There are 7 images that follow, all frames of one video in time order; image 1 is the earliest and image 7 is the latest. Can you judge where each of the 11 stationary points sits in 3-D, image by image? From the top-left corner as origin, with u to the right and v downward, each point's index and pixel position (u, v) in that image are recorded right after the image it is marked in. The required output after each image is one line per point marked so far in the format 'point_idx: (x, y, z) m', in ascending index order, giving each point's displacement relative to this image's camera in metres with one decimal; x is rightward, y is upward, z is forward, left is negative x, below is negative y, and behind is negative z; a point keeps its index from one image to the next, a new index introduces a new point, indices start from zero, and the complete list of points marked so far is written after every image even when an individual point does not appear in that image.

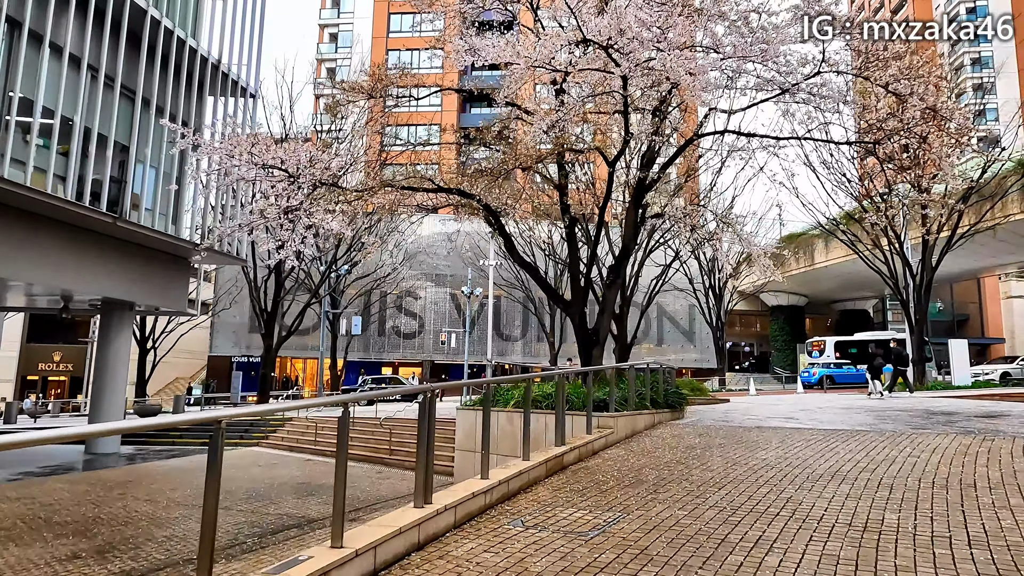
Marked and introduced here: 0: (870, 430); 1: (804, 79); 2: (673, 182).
0: (+3.7, -1.5, +6.9) m
1: (+4.1, +3.0, +9.2) m
2: (+3.7, +2.4, +14.8) m
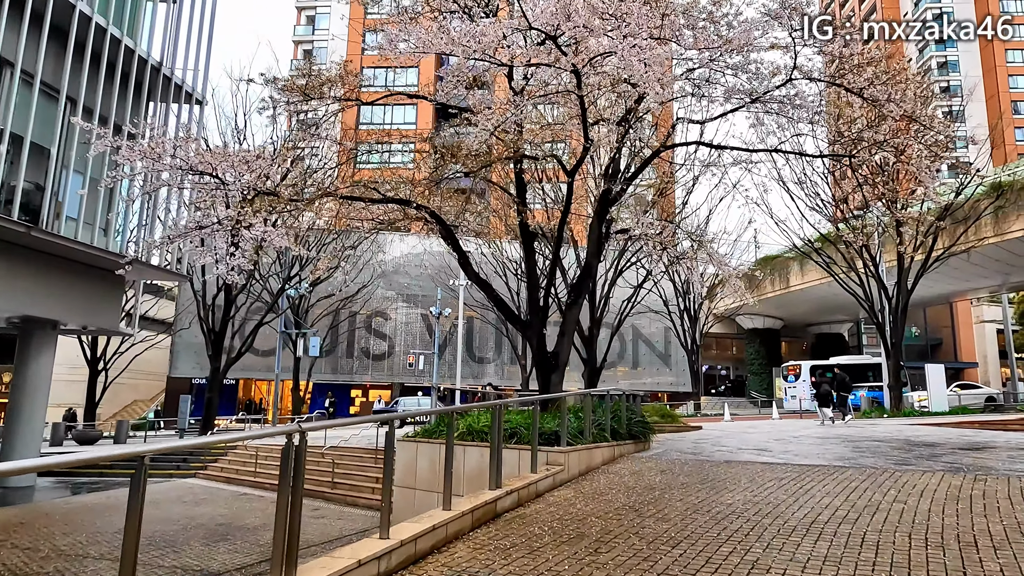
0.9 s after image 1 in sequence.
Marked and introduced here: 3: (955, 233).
0: (+3.2, -1.7, +6.2) m
1: (+3.5, +2.7, +8.8) m
2: (+2.9, +1.9, +14.2) m
3: (+13.4, +1.6, +20.0) m
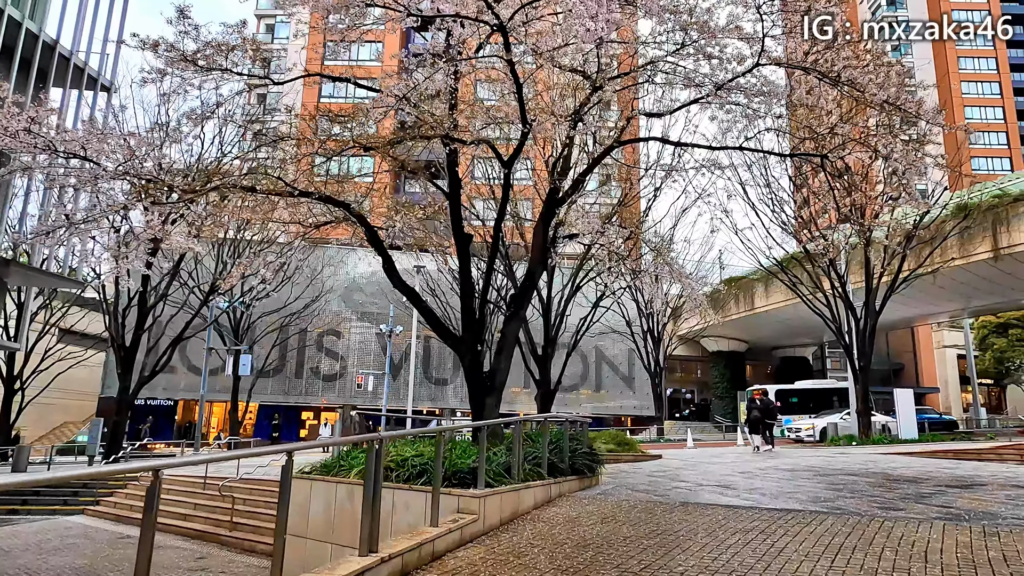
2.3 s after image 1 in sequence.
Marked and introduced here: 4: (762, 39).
0: (+2.5, -1.7, +5.2) m
1: (+2.7, +2.6, +7.9) m
2: (+1.9, +1.6, +13.3) m
3: (+12.1, +1.0, +19.5) m
4: (+2.9, +2.9, +7.5) m
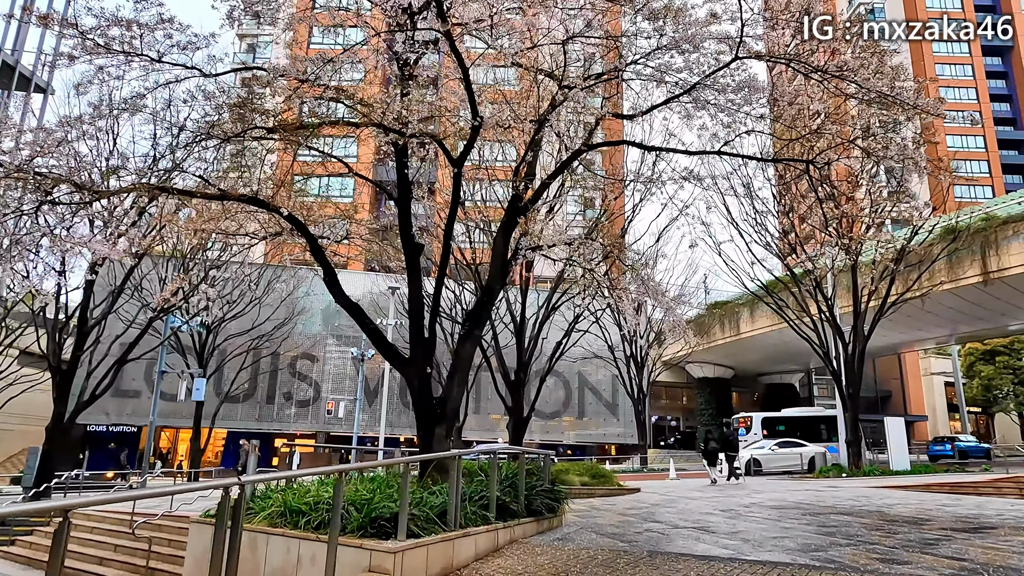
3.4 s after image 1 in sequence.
0: (+2.0, -1.8, +4.4) m
1: (+2.3, +2.4, +7.3) m
2: (+1.3, +1.2, +12.6) m
3: (+11.4, +0.3, +19.0) m
4: (+2.4, +2.7, +6.9) m
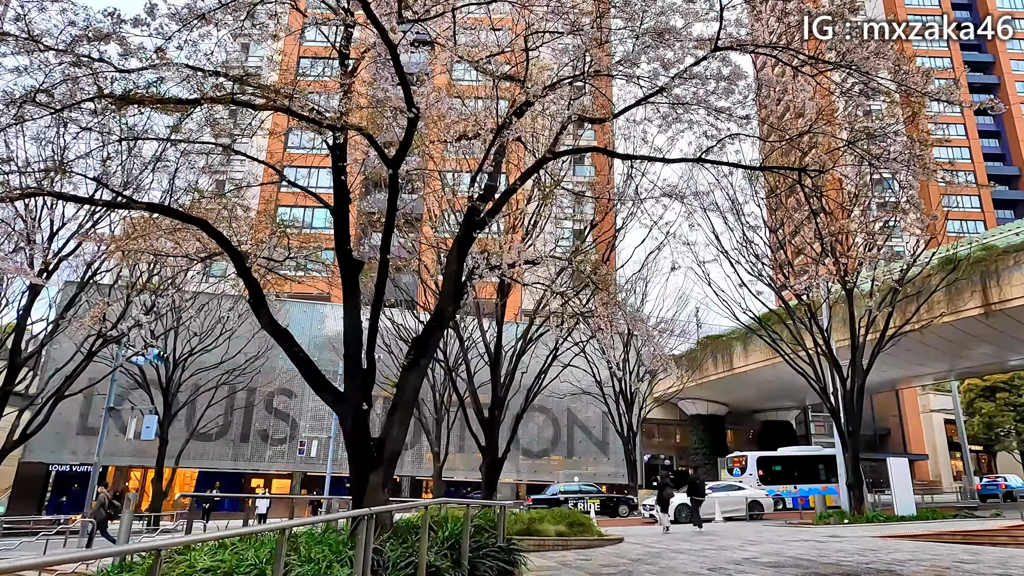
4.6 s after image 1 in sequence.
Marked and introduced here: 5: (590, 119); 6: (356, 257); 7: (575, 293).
0: (+1.6, -1.9, +3.4) m
1: (+1.8, +2.1, +6.5) m
2: (+0.9, +0.6, +11.8) m
3: (+10.9, -0.6, +18.1) m
4: (+2.0, +2.5, +6.2) m
5: (+0.8, +1.8, +6.9) m
6: (-1.4, +0.3, +6.0) m
7: (+1.2, -0.1, +12.3) m
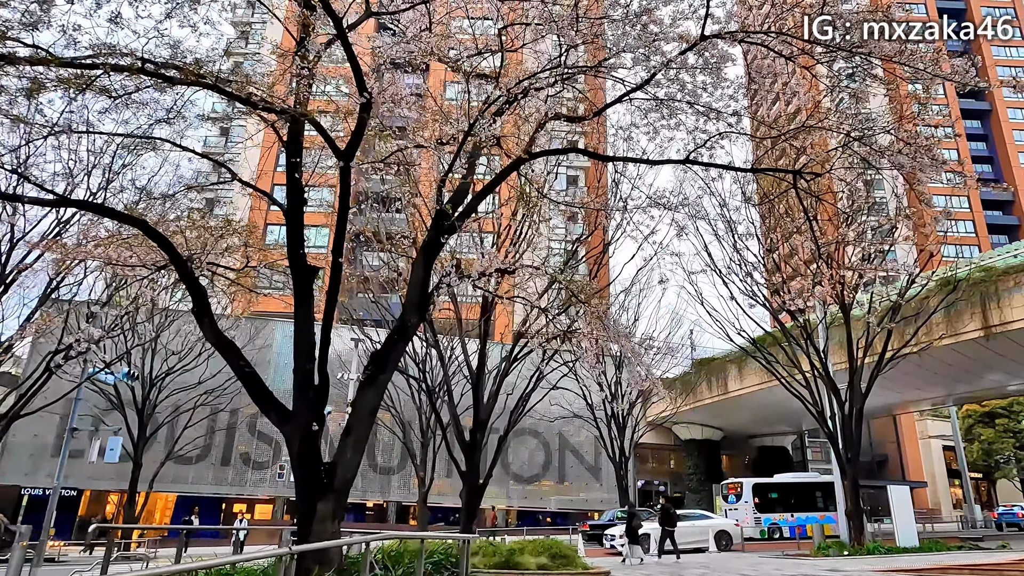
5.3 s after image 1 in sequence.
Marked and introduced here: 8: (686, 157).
0: (+1.4, -1.9, +2.8) m
1: (+1.6, +2.0, +6.1) m
2: (+0.6, +0.3, +11.3) m
3: (+10.5, -1.2, +17.7) m
4: (+1.7, +2.4, +5.8) m
5: (+0.6, +1.7, +6.5) m
6: (-1.7, +0.2, +5.5) m
7: (+0.9, -0.4, +11.8) m
8: (+1.7, +1.3, +6.5) m
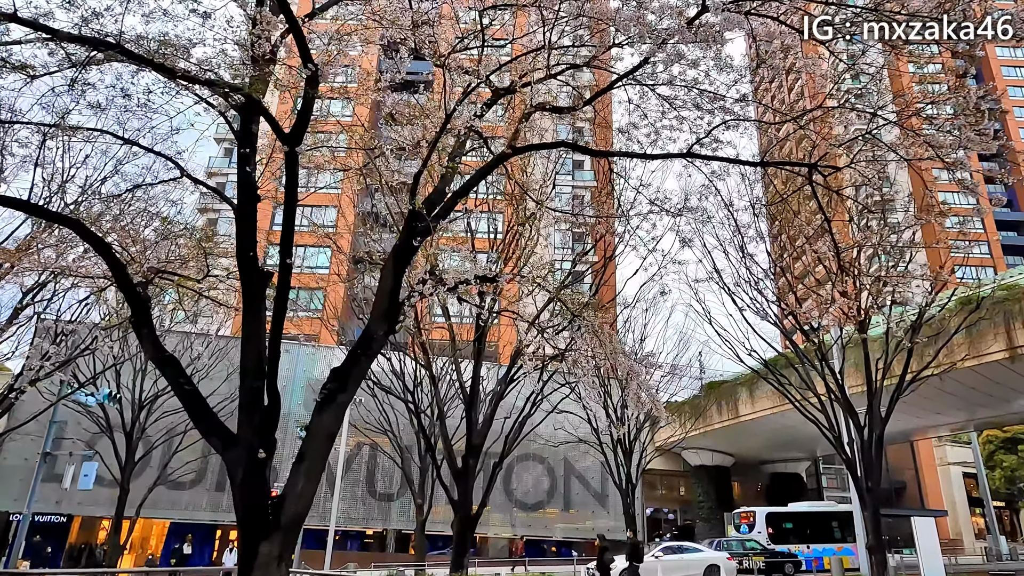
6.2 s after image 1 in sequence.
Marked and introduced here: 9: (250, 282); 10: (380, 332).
0: (+1.2, -1.9, +2.1) m
1: (+1.5, +1.9, +5.5) m
2: (+0.5, +0.1, +10.7) m
3: (+10.5, -1.7, +16.8) m
4: (+1.6, +2.3, +5.2) m
5: (+0.4, +1.6, +5.9) m
6: (-1.9, +0.2, +4.9) m
7: (+0.8, -0.7, +11.1) m
8: (+1.6, +1.2, +5.9) m
9: (-1.9, 0.0, +4.9) m
10: (-1.0, -0.3, +5.1) m
